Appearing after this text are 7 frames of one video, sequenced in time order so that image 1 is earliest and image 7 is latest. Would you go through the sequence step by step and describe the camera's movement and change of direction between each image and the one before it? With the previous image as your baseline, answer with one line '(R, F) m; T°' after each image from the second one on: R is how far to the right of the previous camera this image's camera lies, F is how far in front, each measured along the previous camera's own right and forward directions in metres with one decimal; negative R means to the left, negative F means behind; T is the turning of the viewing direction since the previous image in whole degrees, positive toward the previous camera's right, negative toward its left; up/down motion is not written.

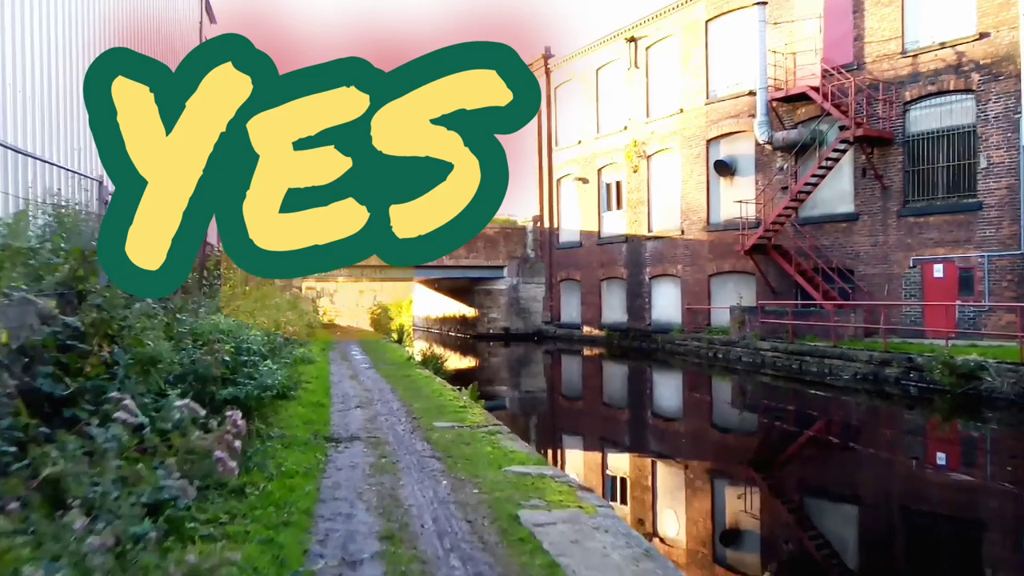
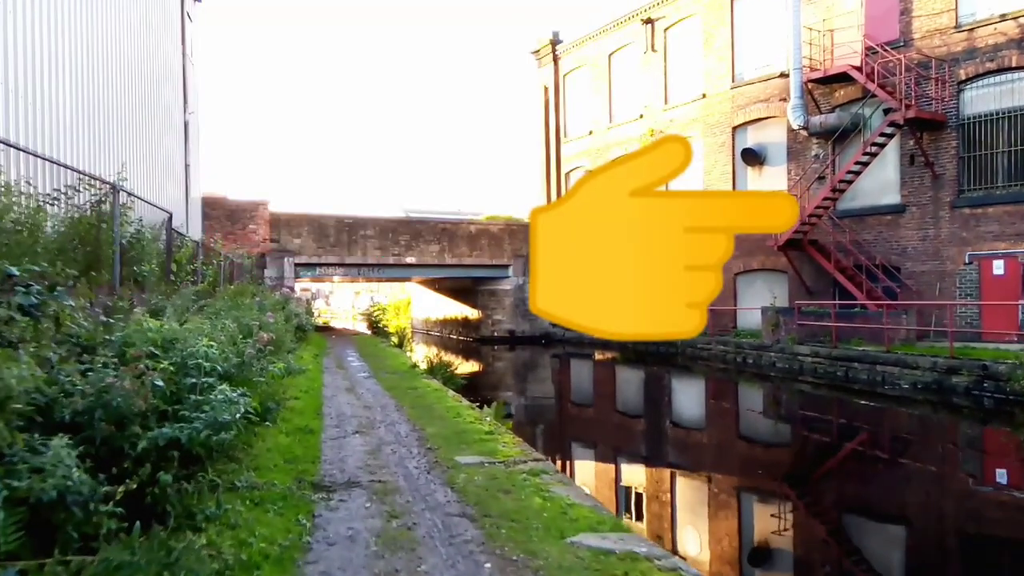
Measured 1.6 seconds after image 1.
(-0.3, +1.6) m; 0°
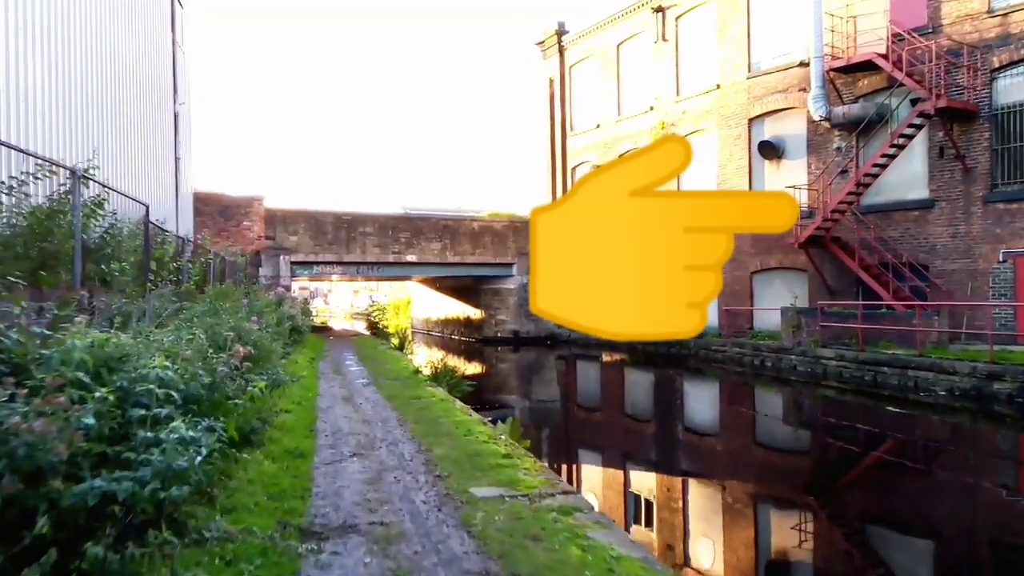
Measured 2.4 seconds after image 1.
(-0.2, +0.8) m; 0°
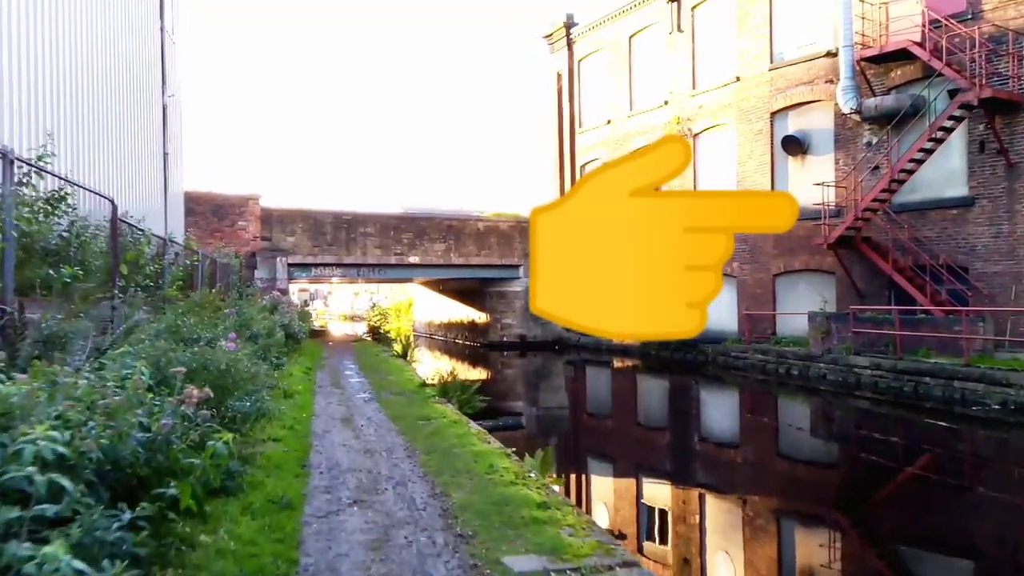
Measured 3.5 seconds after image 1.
(-0.2, +1.0) m; 0°
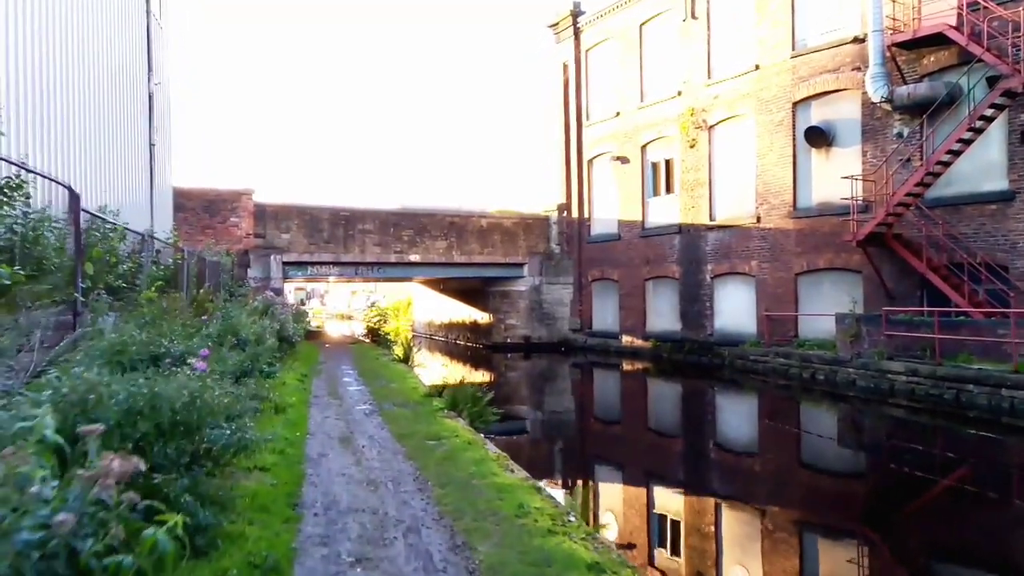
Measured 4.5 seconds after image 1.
(-0.2, +0.9) m; 0°
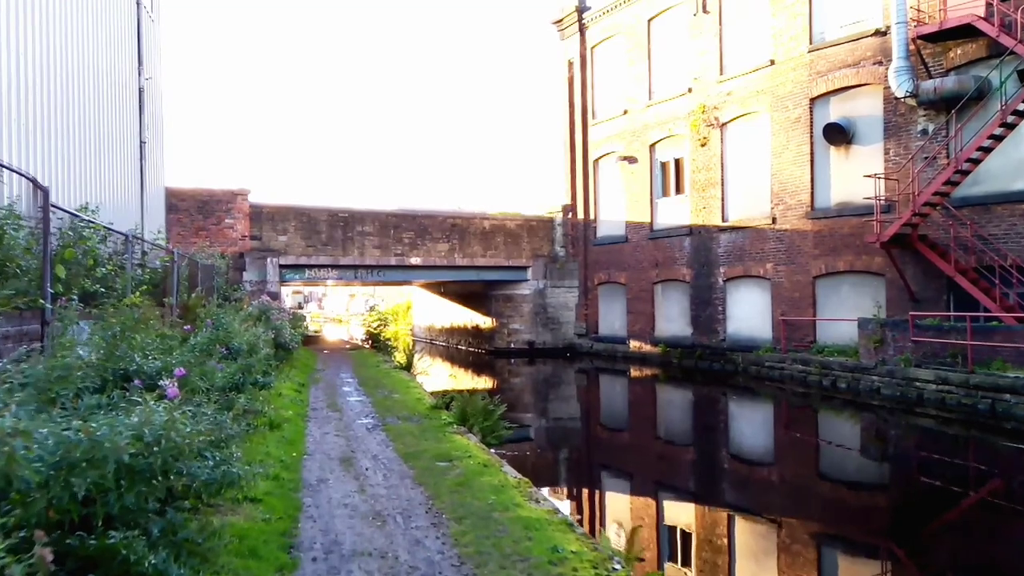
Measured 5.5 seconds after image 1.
(-0.2, +0.7) m; 0°
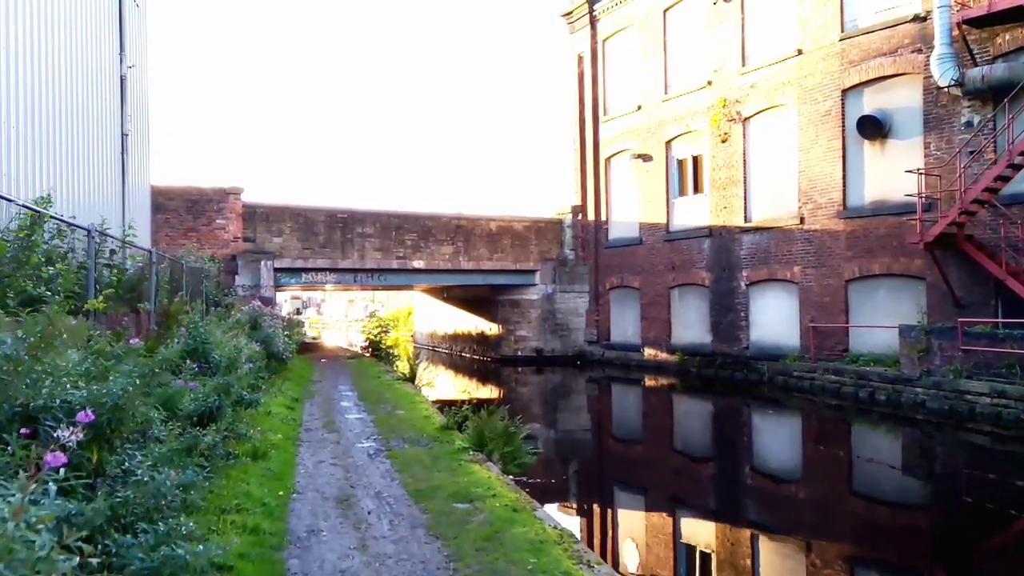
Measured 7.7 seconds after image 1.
(-0.2, +1.1) m; 0°
